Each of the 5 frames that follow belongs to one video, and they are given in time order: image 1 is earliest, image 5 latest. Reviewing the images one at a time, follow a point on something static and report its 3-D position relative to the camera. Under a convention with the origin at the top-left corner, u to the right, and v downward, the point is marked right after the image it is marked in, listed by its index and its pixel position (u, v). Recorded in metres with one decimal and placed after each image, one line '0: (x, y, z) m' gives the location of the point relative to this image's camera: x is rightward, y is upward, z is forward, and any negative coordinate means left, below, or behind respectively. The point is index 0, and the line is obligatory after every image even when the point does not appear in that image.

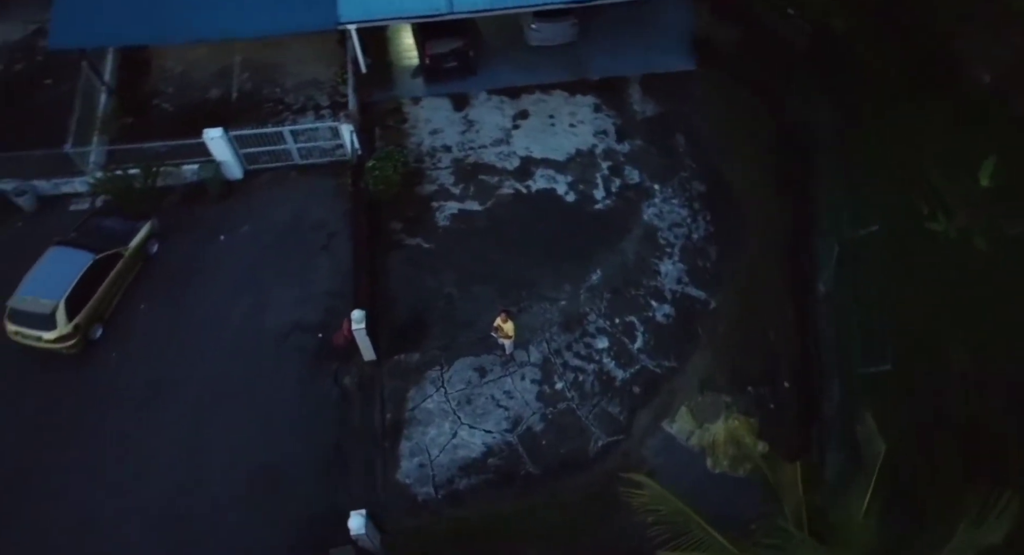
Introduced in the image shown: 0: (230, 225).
0: (-5.3, +1.0, +13.0) m
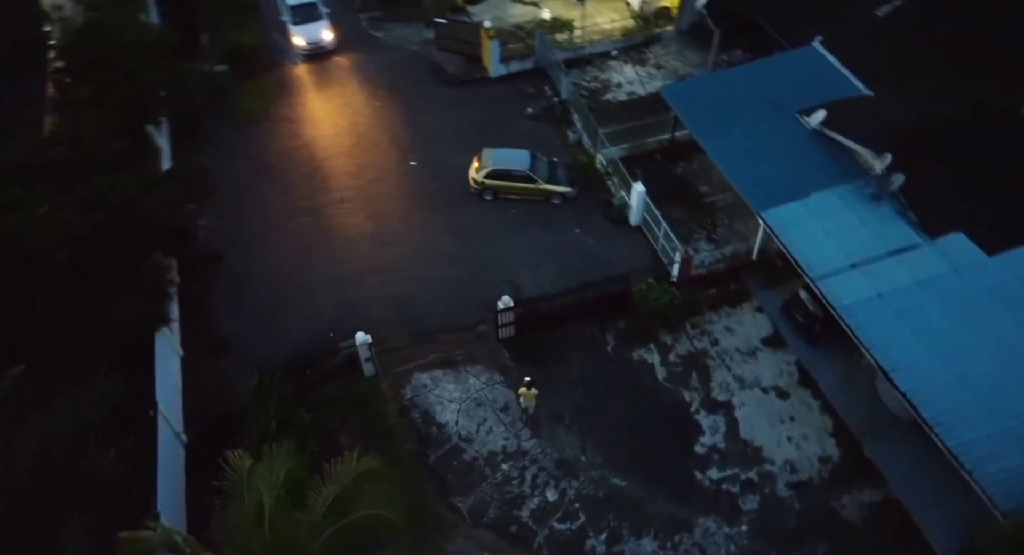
0: (+1.9, +1.2, +17.9) m
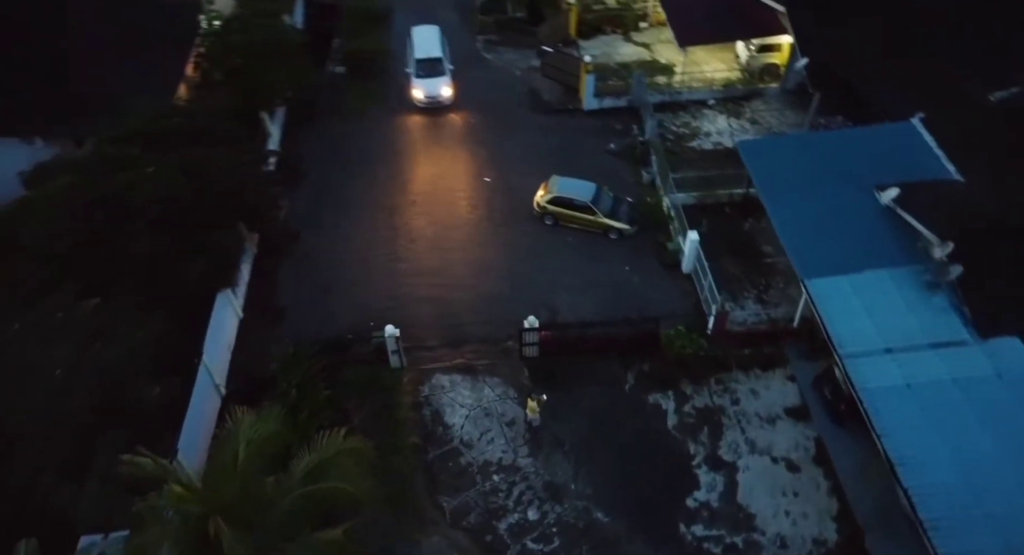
0: (+3.2, +0.2, +18.1) m
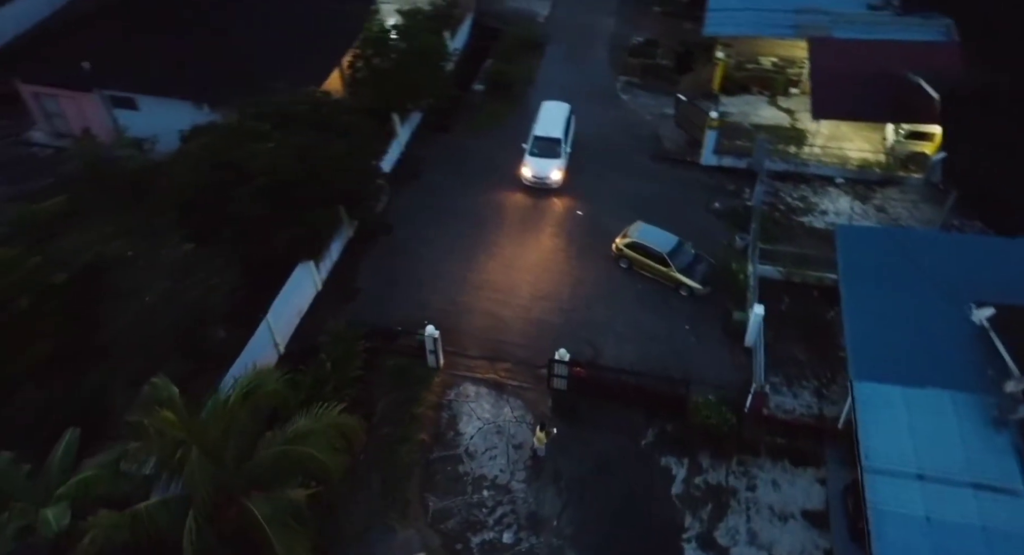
0: (+4.7, -1.4, +17.7) m
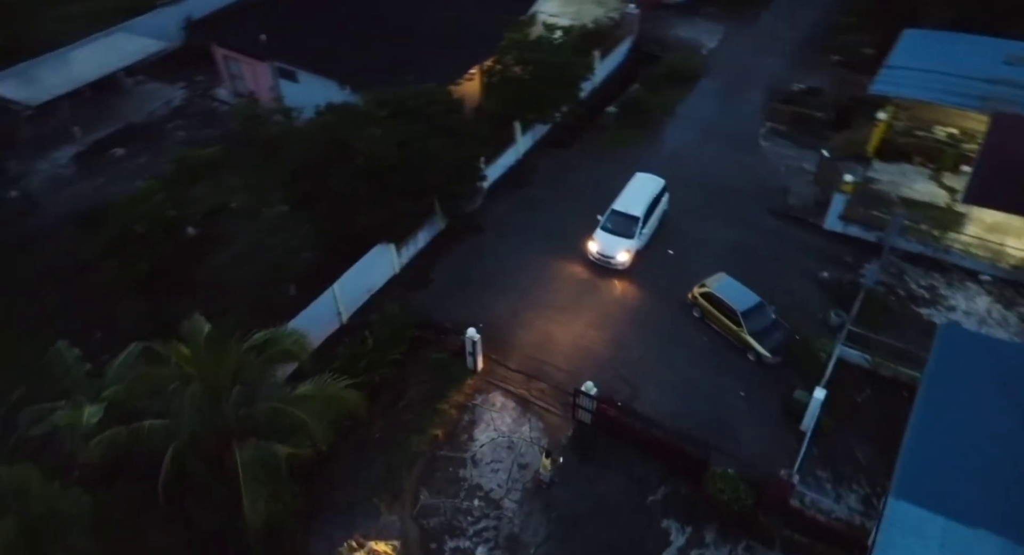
0: (+5.6, -2.9, +16.5) m
